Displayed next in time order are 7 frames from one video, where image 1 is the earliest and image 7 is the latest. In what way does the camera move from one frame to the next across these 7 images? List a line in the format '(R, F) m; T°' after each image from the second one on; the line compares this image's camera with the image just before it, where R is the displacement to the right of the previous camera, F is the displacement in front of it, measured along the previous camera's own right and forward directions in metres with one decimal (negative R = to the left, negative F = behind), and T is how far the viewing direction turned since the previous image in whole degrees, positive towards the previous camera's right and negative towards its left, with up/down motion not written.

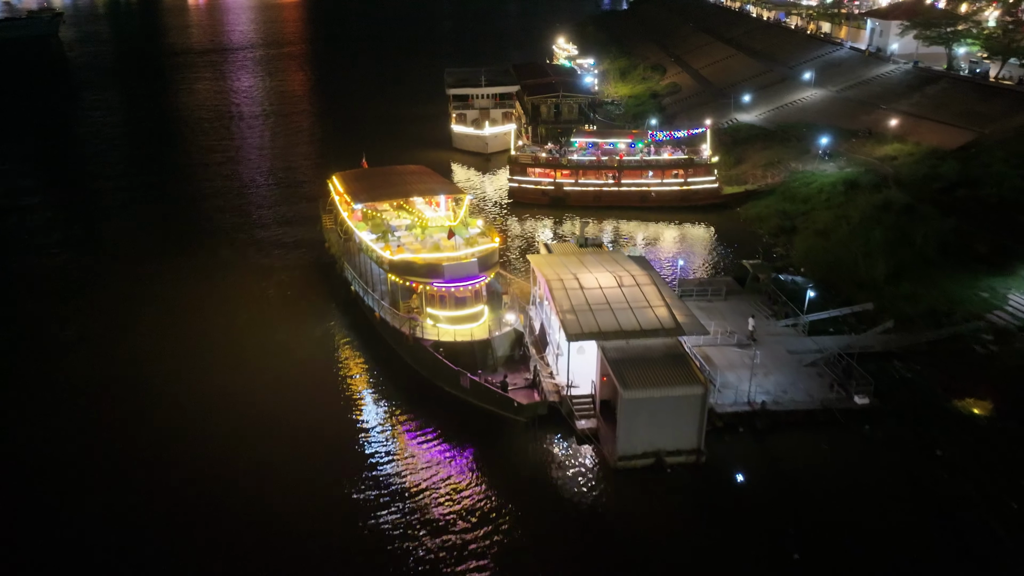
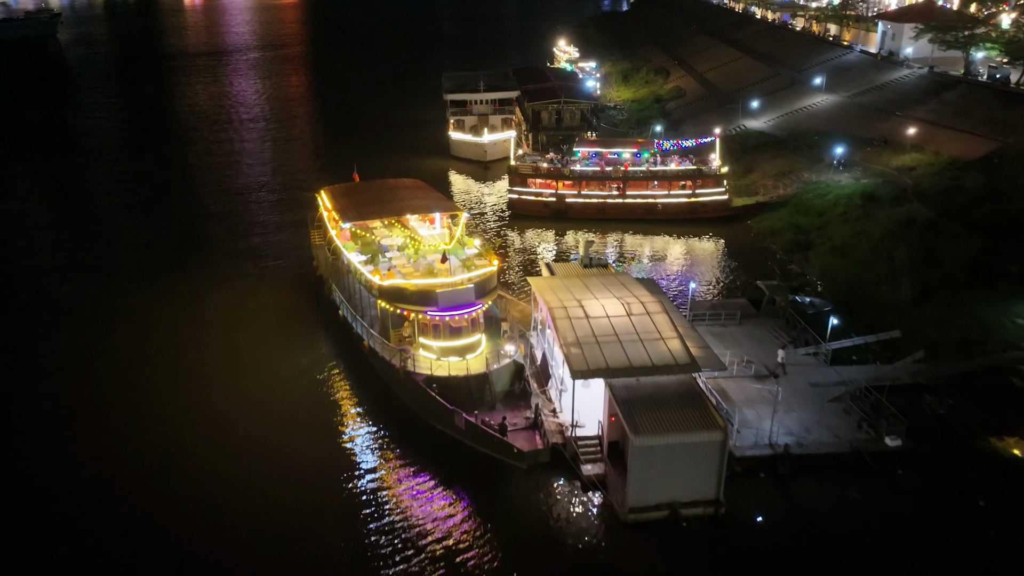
(0.0, +1.8) m; 0°
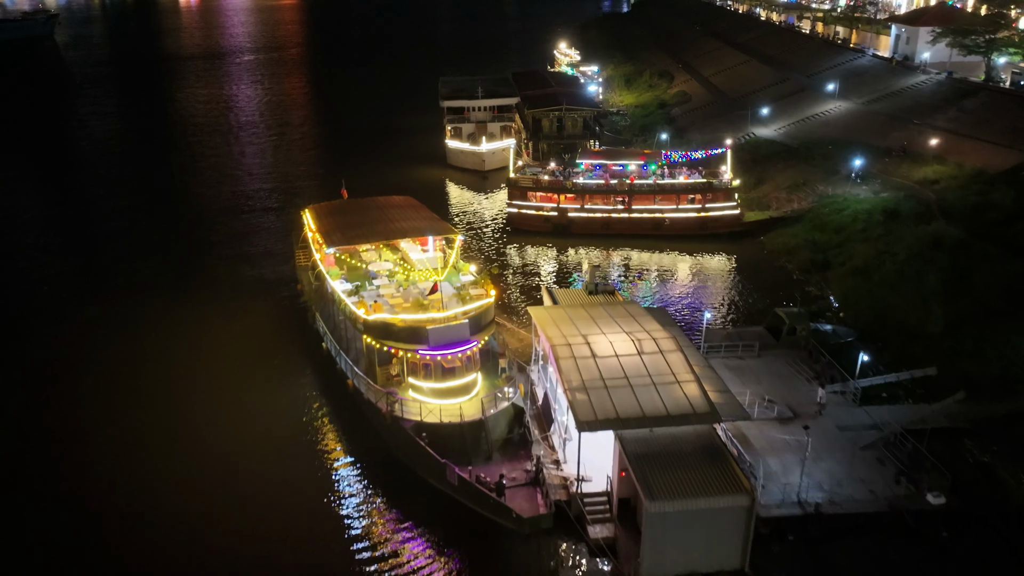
(0.0, +2.1) m; 0°
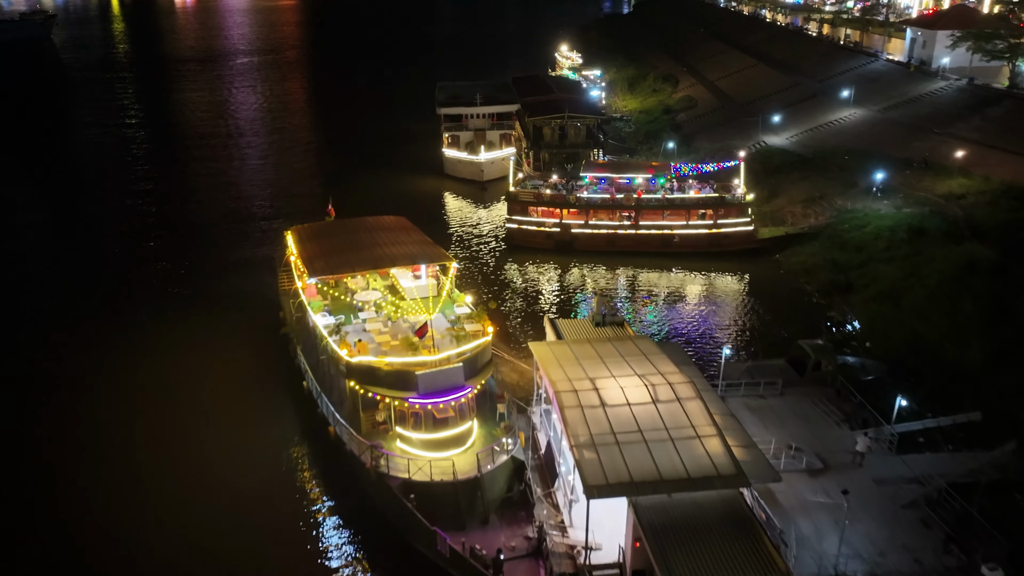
(0.0, +2.1) m; 0°
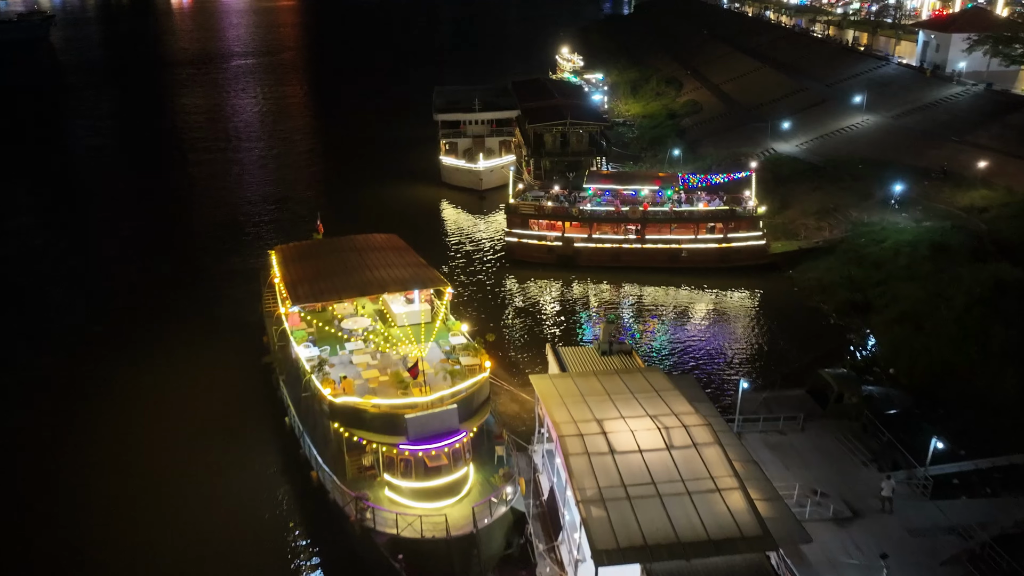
(0.0, +1.6) m; 0°
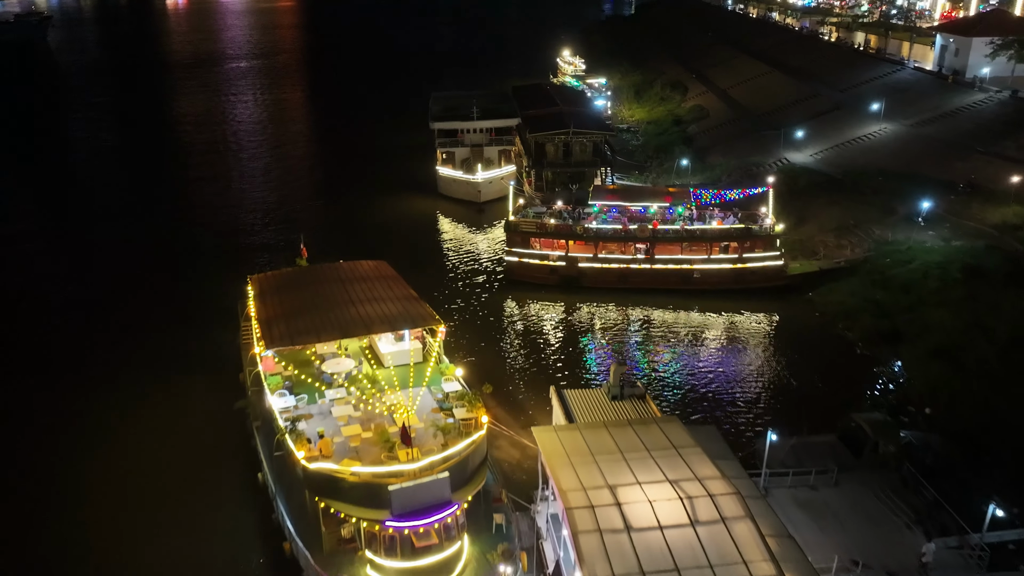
(0.0, +2.1) m; 0°
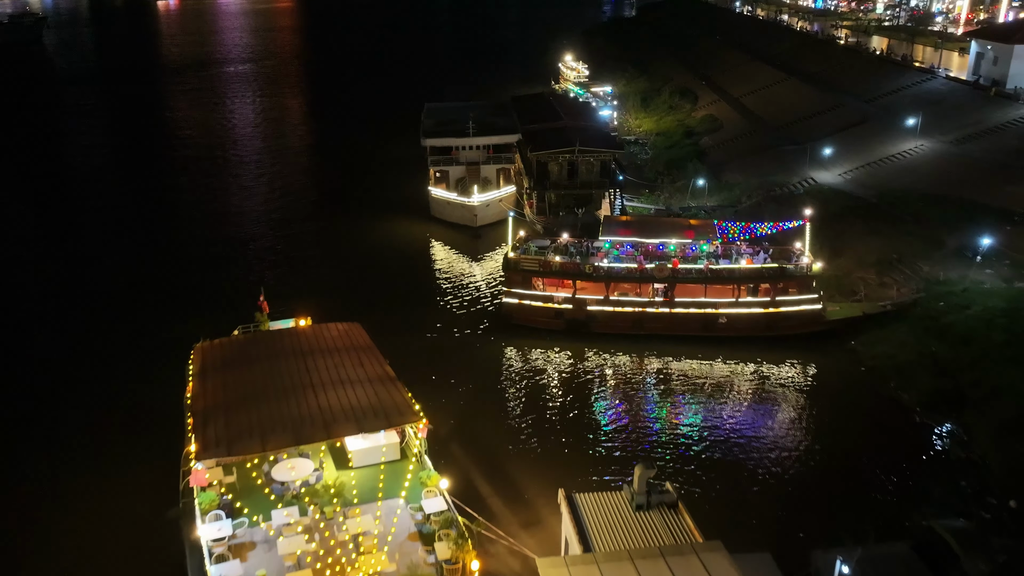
(0.0, +3.8) m; 0°
